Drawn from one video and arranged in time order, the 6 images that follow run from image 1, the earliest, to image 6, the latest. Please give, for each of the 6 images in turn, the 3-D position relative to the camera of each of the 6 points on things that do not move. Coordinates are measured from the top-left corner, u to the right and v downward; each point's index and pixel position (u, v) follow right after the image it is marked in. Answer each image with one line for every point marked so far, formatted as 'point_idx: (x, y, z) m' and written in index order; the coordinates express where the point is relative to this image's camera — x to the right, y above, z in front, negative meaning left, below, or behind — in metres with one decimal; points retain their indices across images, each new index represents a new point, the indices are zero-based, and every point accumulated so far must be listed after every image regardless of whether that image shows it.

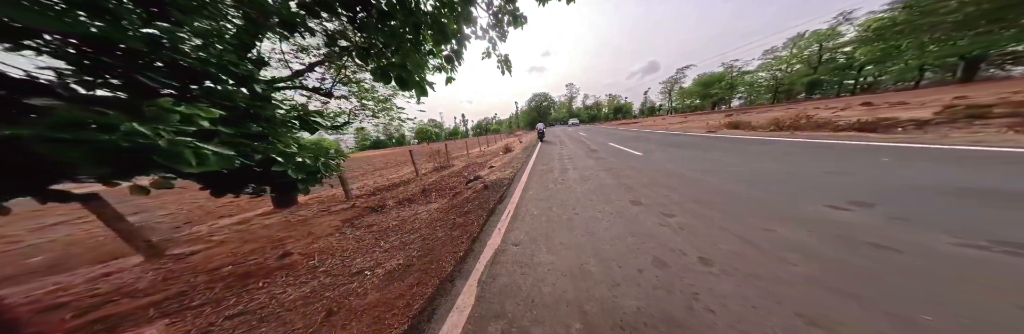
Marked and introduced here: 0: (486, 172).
0: (-1.2, -0.3, +6.8) m
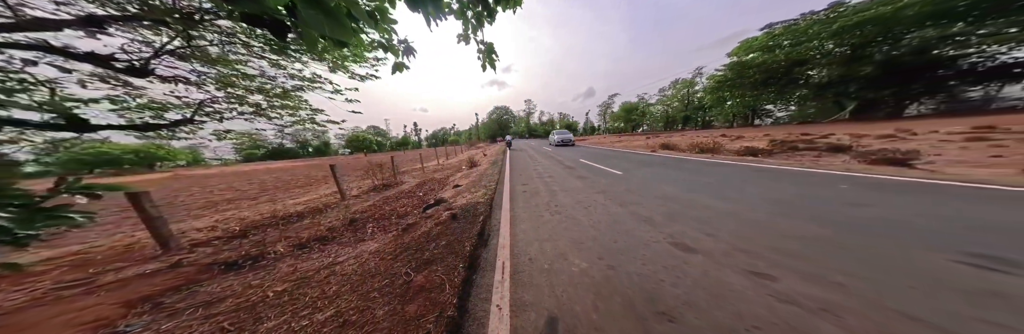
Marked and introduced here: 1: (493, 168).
0: (-2.0, -0.8, +5.4) m
1: (-0.9, -0.1, +8.2) m
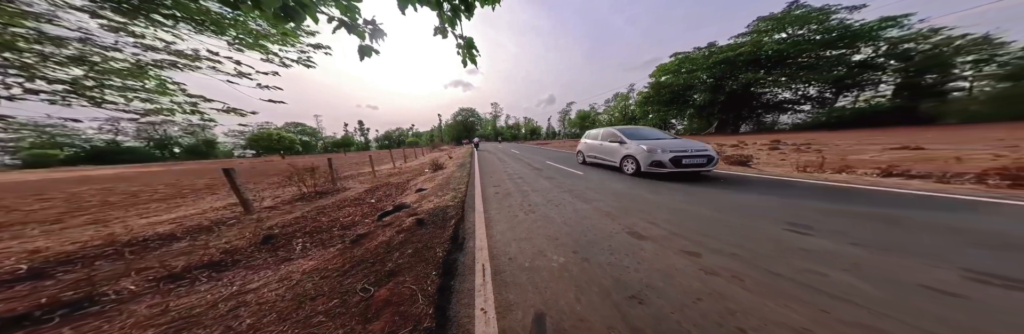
0: (-2.9, -0.8, +4.9) m
1: (-2.3, -0.2, +7.9) m
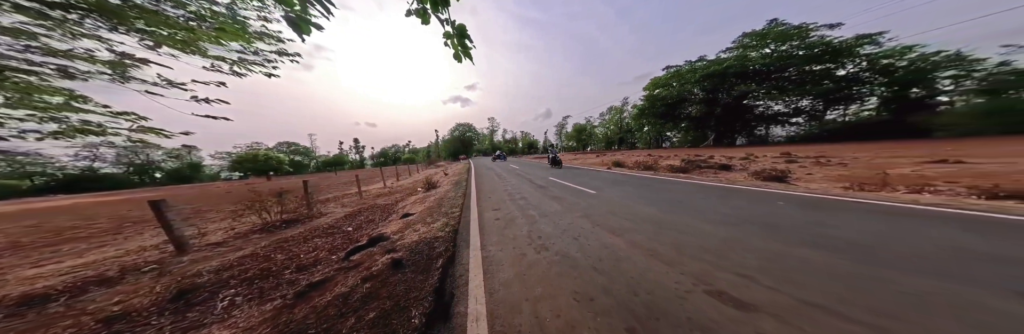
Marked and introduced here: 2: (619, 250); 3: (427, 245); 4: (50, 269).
0: (-2.8, -1.3, +4.1) m
1: (-2.2, -0.9, +7.2) m
2: (+1.3, -1.0, +2.3) m
3: (-1.3, -1.3, +3.0) m
4: (-7.7, -1.7, +3.3) m
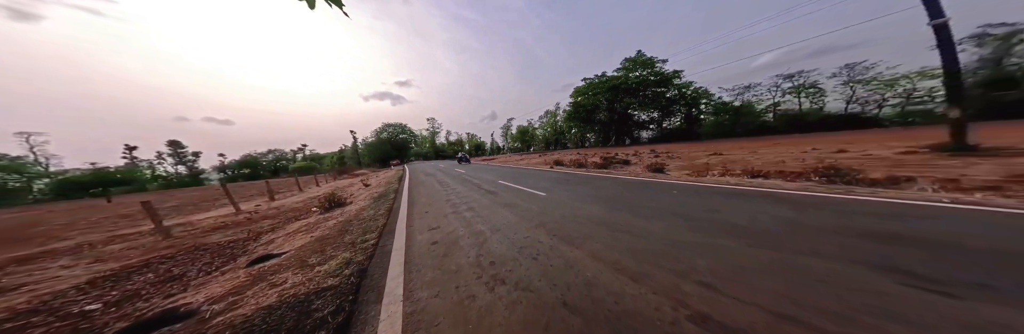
0: (-3.6, -1.5, +2.4) m
1: (-4.0, -1.2, +5.6) m
2: (+0.8, -1.0, +1.9) m
3: (-2.0, -1.4, +1.8) m
4: (-8.1, -2.1, +0.3) m
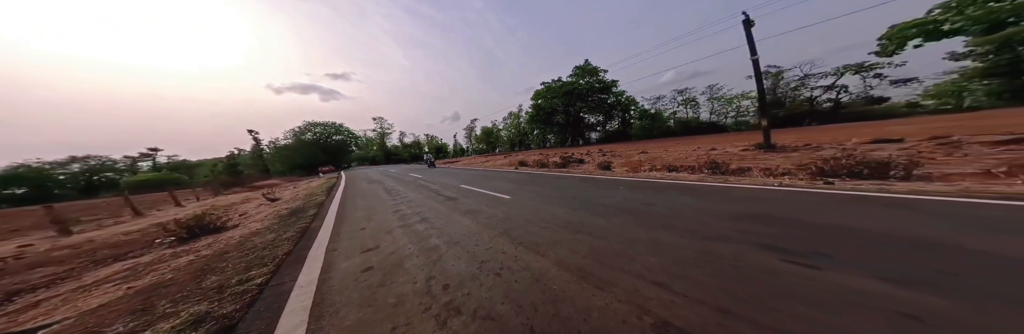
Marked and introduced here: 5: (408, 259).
0: (-4.0, -1.7, +1.3) m
1: (-5.0, -1.3, +4.3) m
2: (+0.4, -1.0, +1.7) m
3: (-2.2, -1.5, +1.0) m
4: (-7.9, -2.3, -1.8) m
5: (-1.3, -1.2, +2.4) m
